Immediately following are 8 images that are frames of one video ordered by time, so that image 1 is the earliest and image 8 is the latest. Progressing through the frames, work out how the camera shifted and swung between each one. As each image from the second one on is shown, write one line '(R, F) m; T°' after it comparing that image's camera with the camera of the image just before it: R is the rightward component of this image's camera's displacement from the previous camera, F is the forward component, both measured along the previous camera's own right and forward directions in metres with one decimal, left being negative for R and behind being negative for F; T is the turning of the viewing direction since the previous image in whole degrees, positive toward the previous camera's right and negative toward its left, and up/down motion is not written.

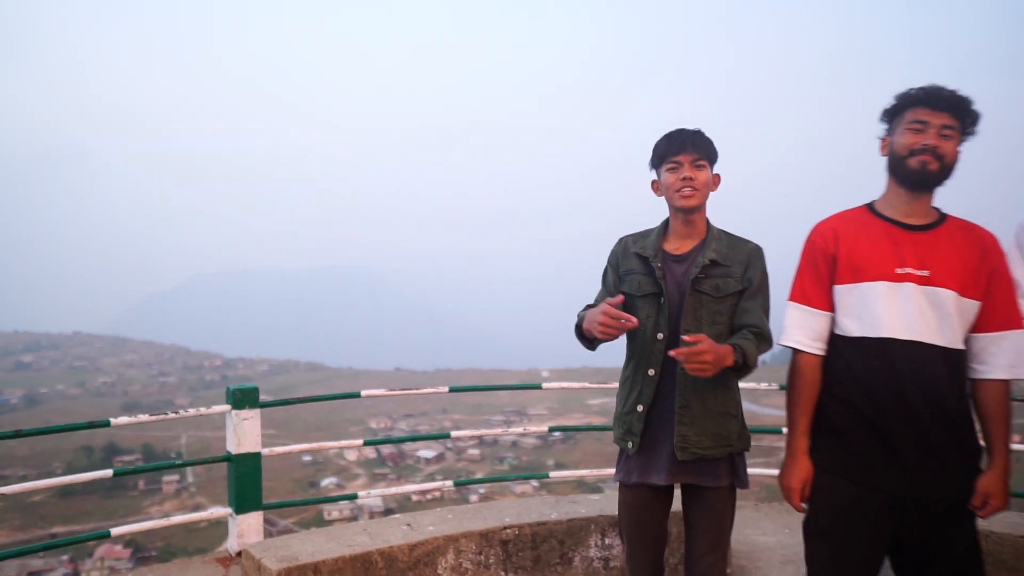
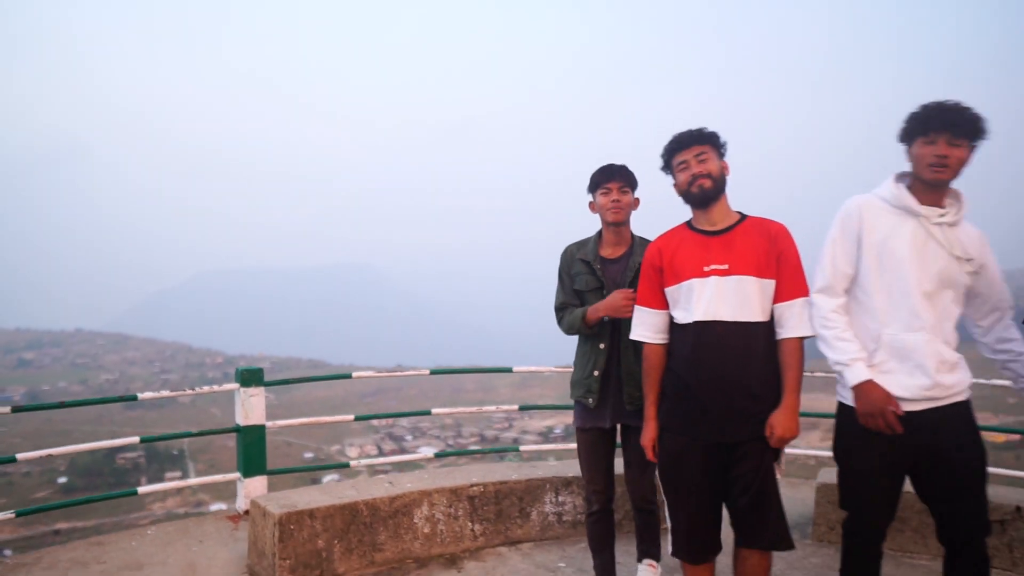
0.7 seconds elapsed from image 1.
(+0.2, -0.6) m; 0°
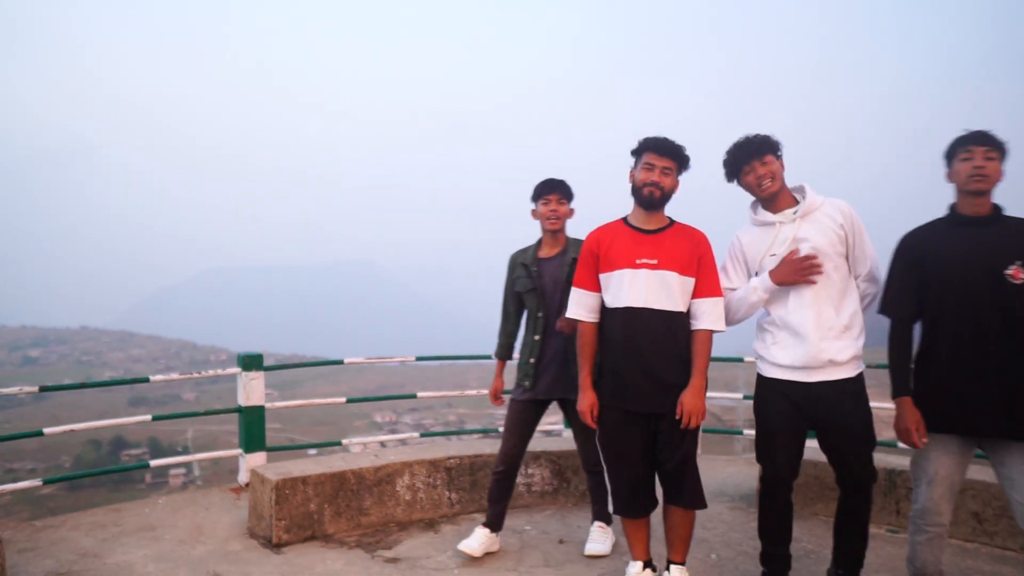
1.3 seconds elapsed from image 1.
(+0.2, -0.4) m; 0°
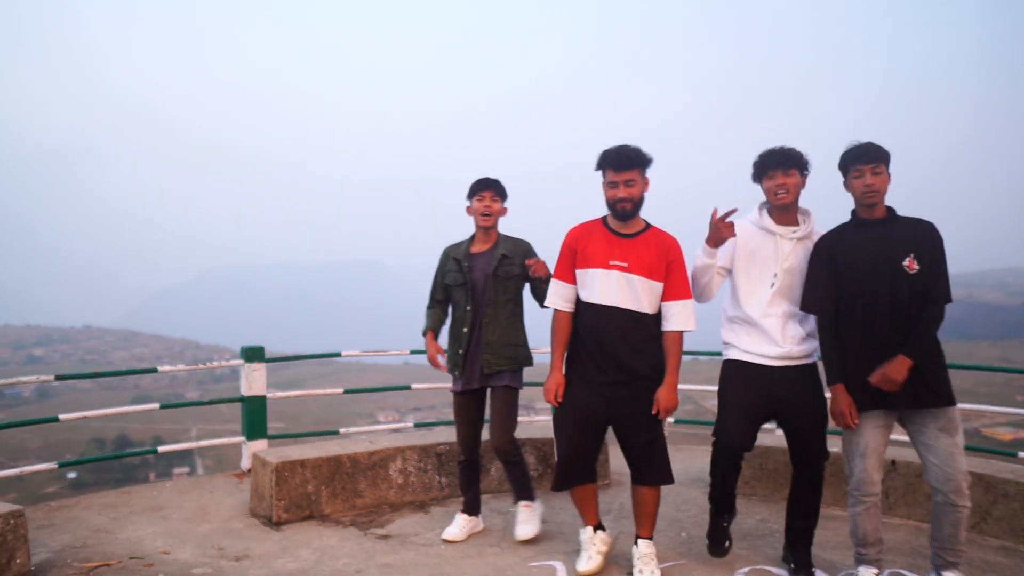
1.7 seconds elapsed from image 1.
(+0.1, -0.3) m; 0°
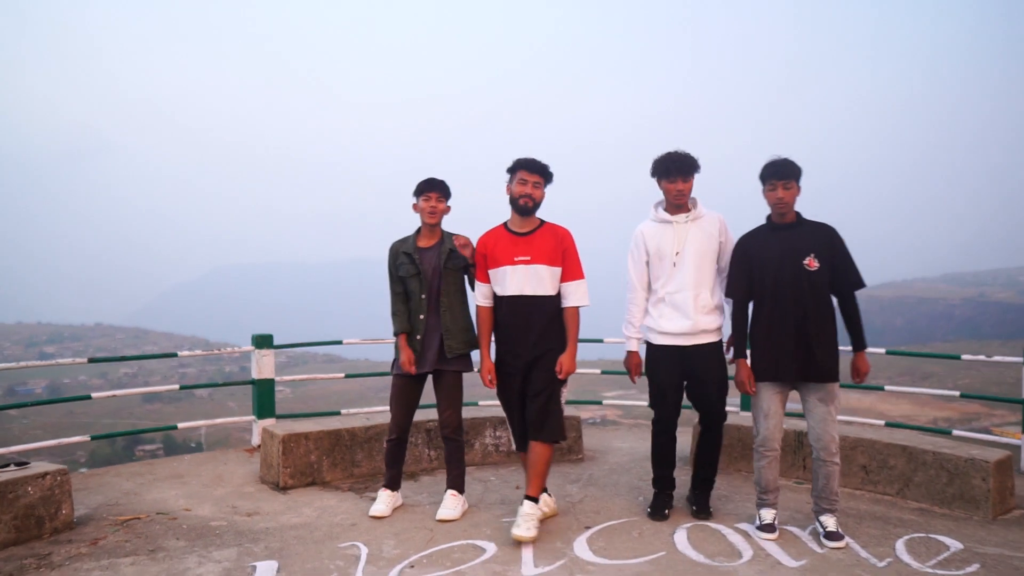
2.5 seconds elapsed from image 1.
(+0.2, -0.5) m; -1°
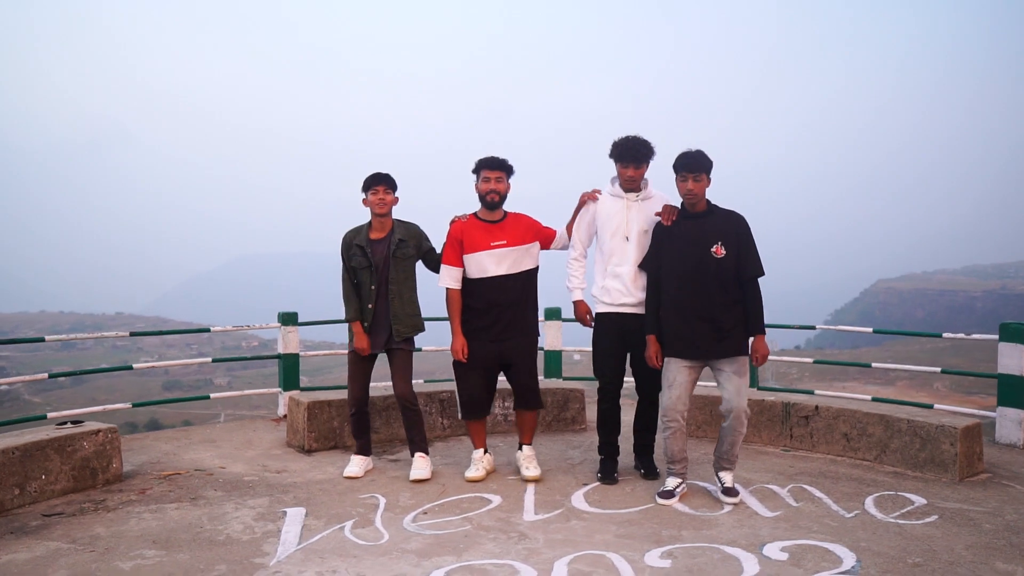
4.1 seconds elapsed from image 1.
(+0.1, -0.4) m; -1°
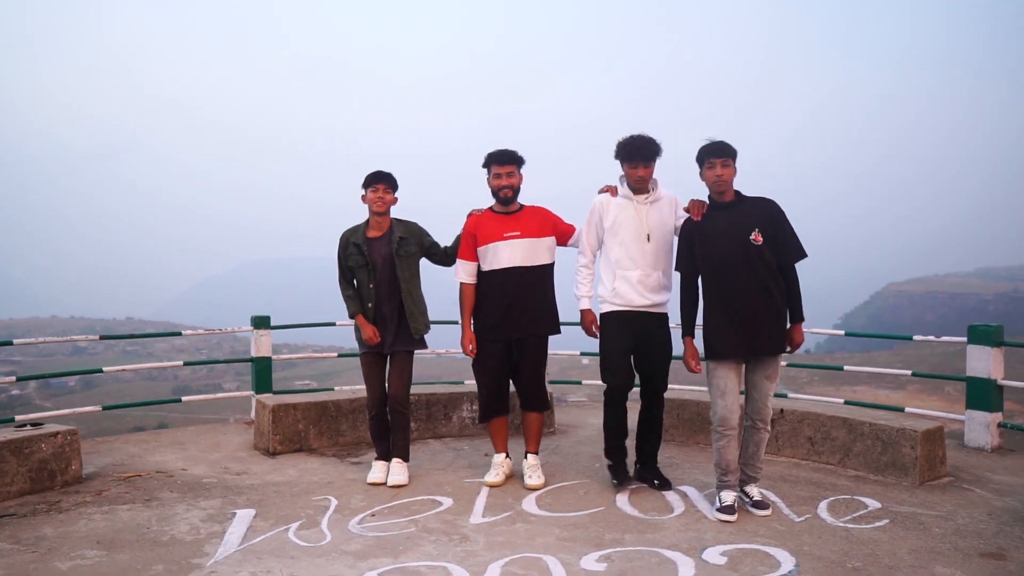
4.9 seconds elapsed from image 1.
(+0.3, 0.0) m; -1°
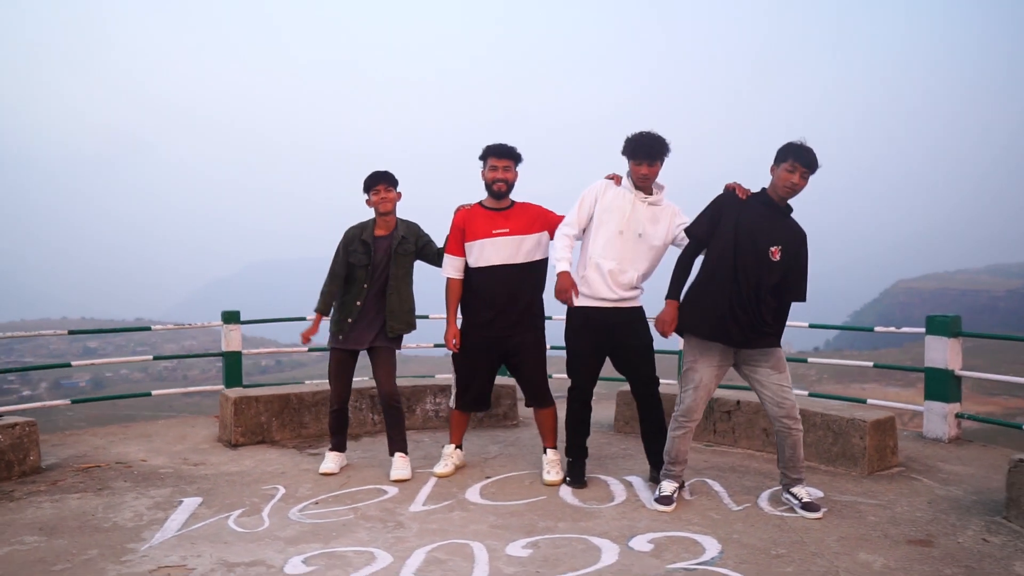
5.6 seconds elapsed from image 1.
(+0.3, 0.0) m; -1°
